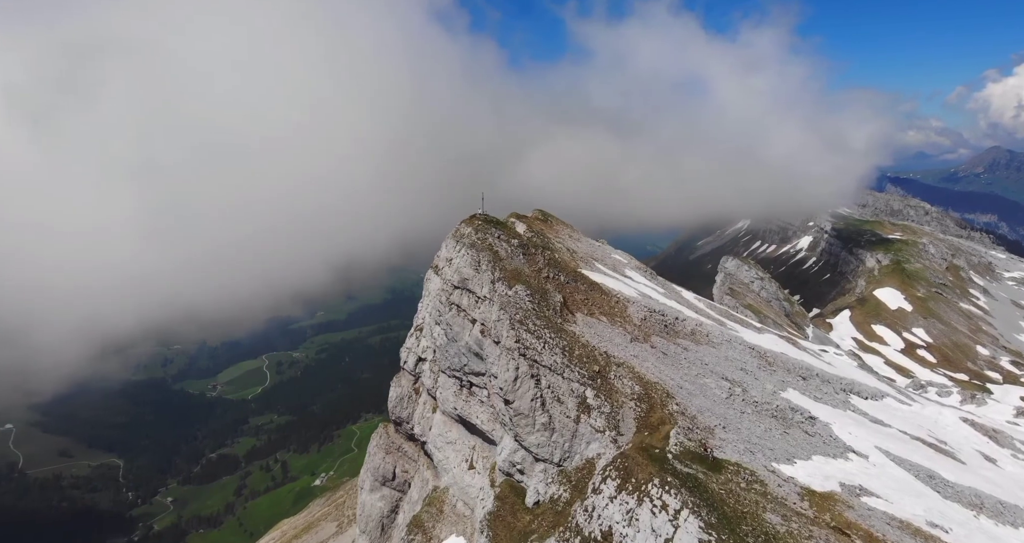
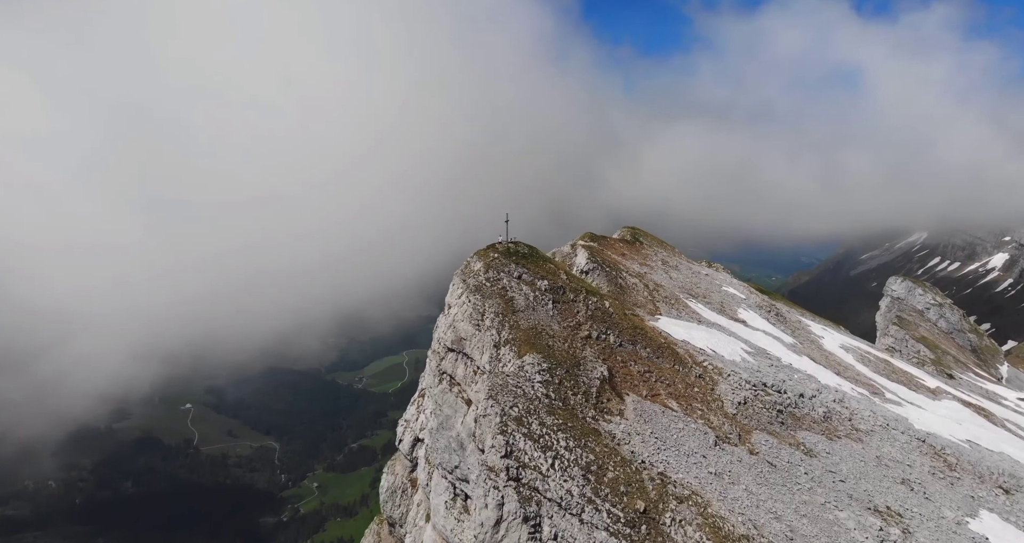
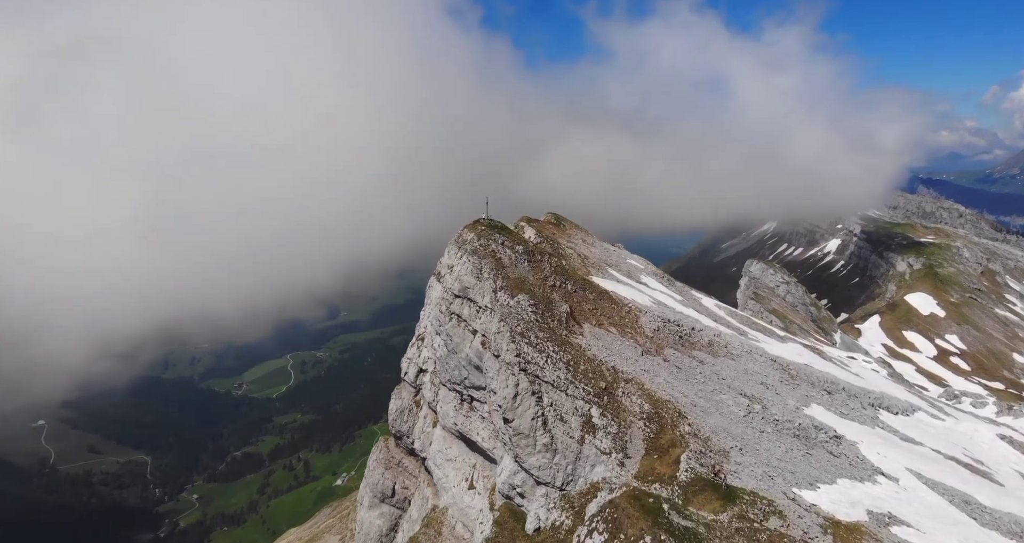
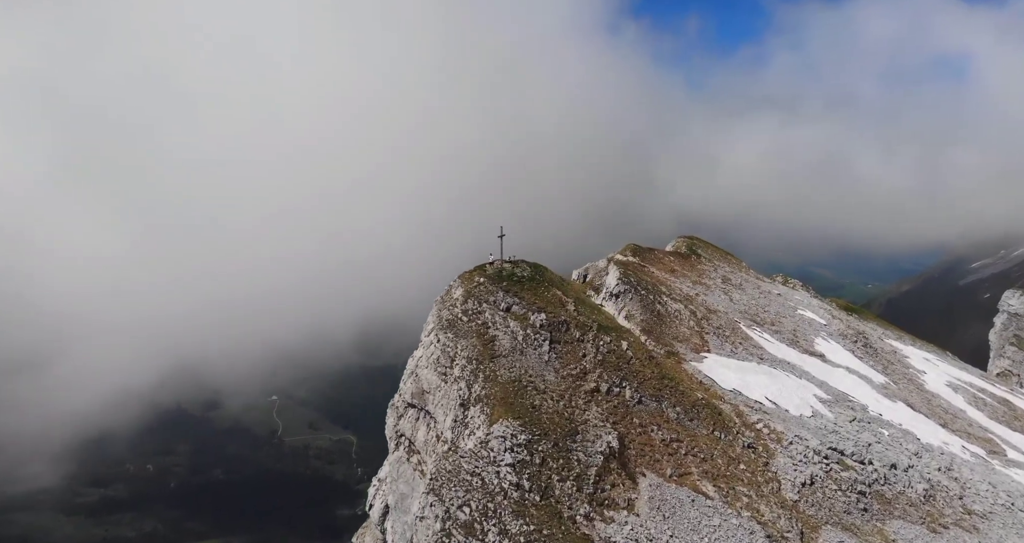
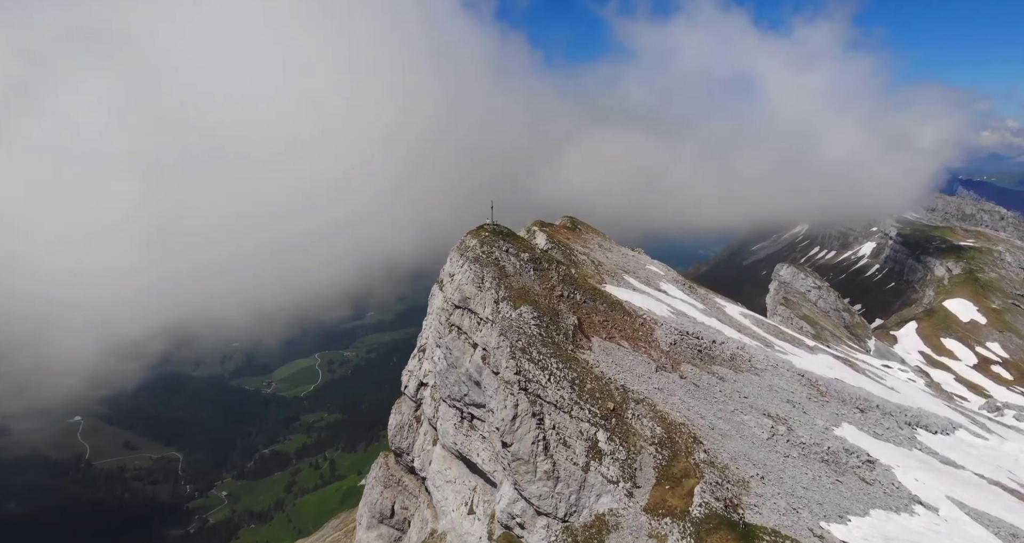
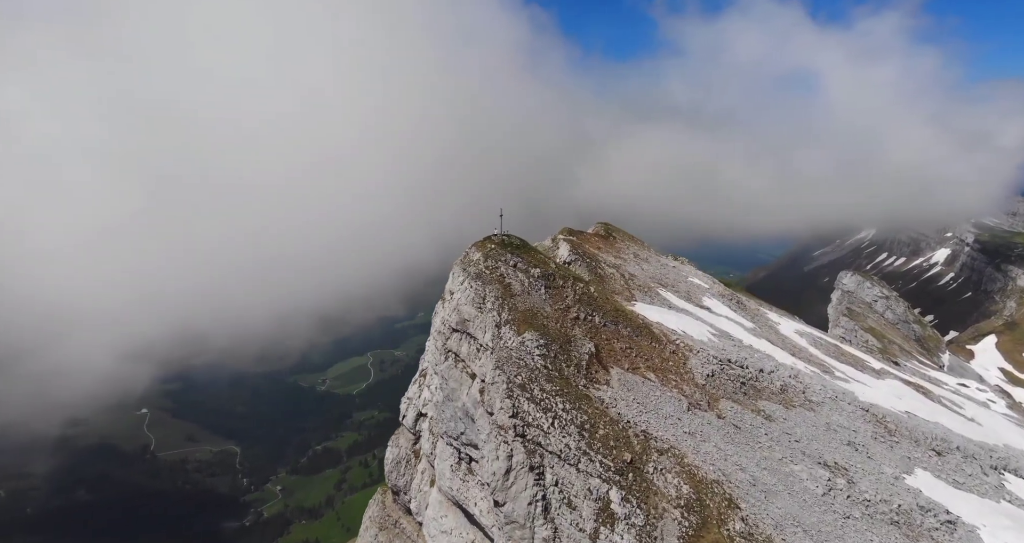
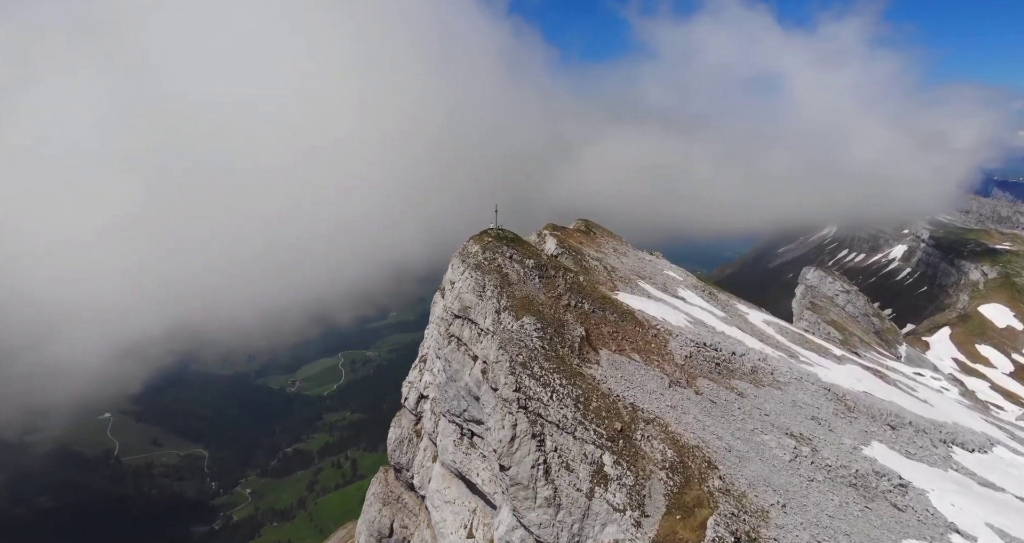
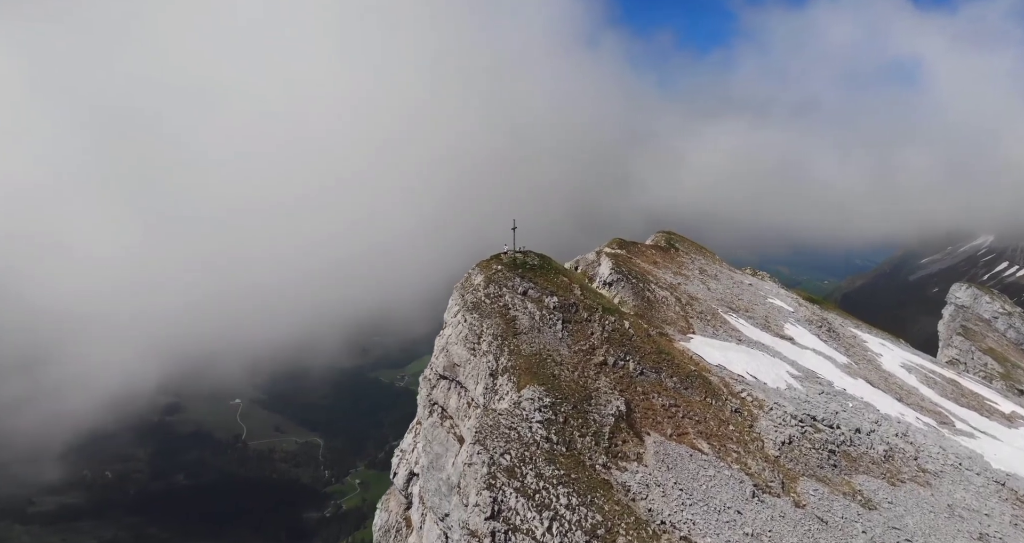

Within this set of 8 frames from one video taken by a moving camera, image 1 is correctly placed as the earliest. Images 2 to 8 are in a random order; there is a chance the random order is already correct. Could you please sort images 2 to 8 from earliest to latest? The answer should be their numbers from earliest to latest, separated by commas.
3, 5, 7, 6, 2, 8, 4
